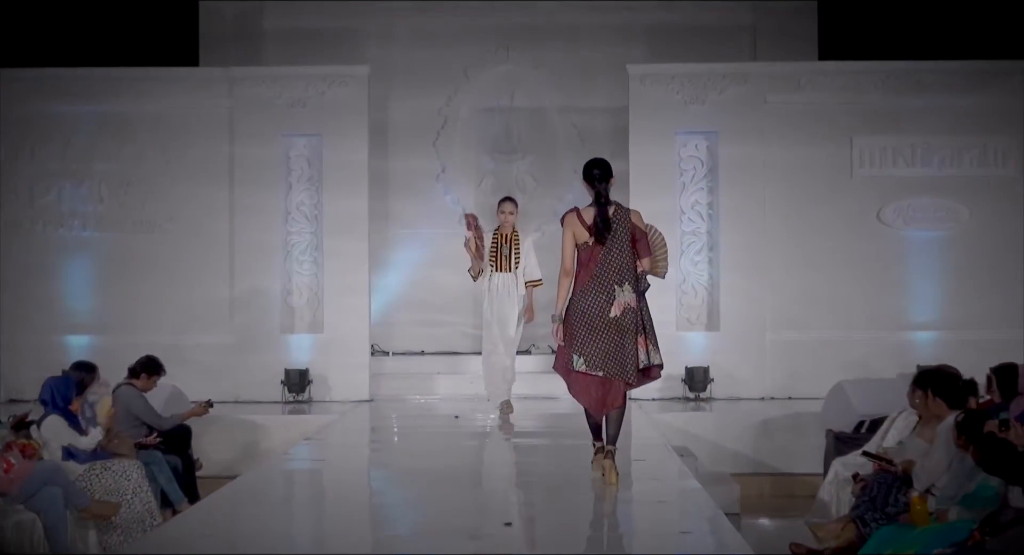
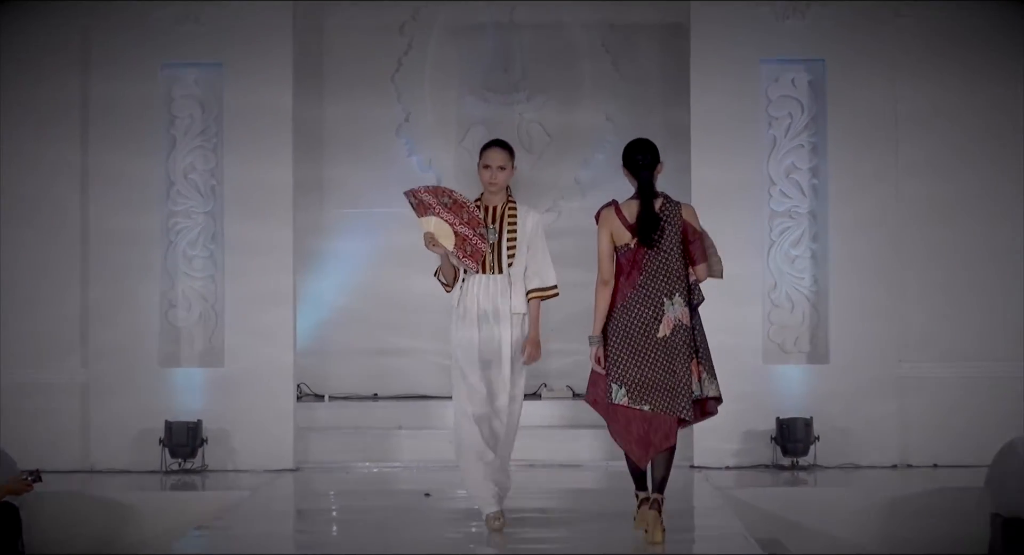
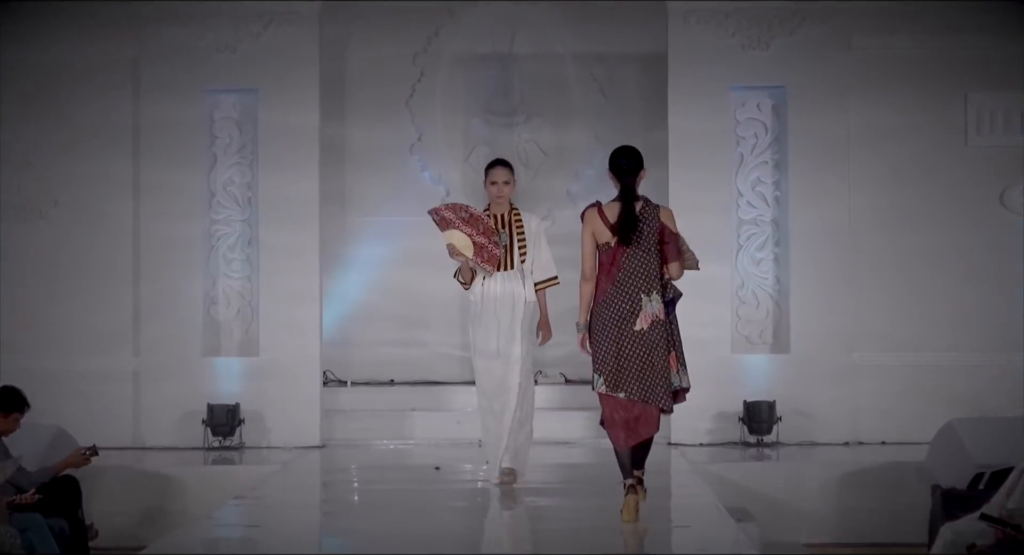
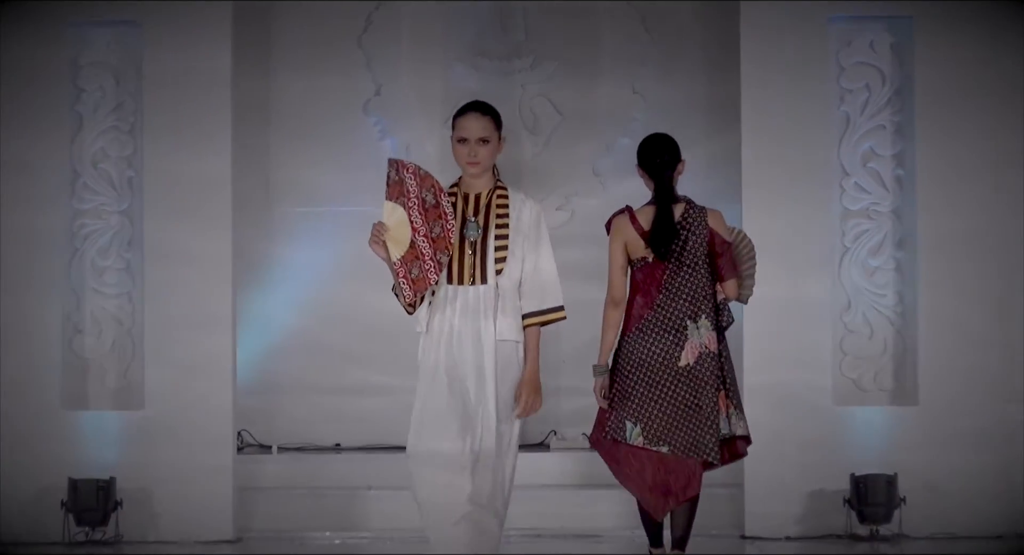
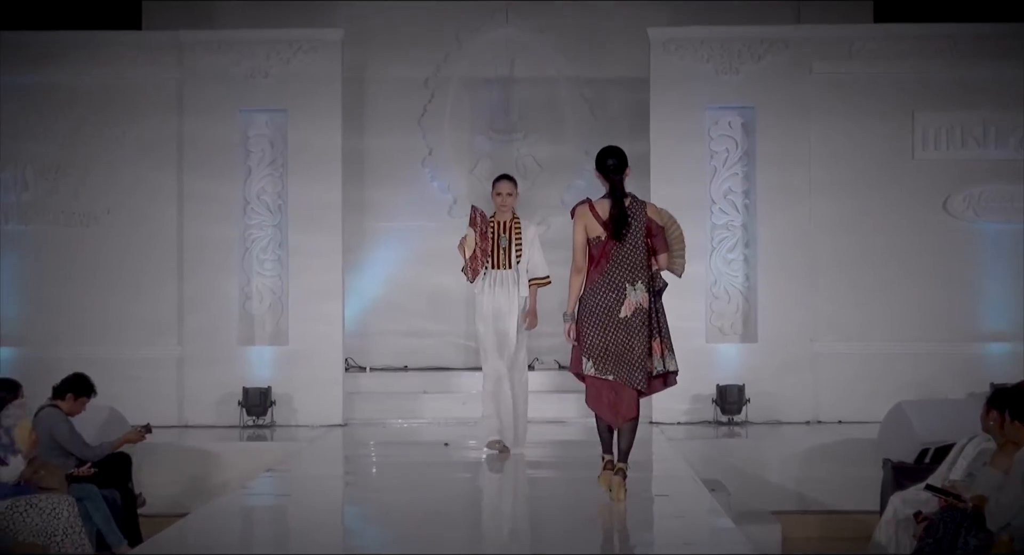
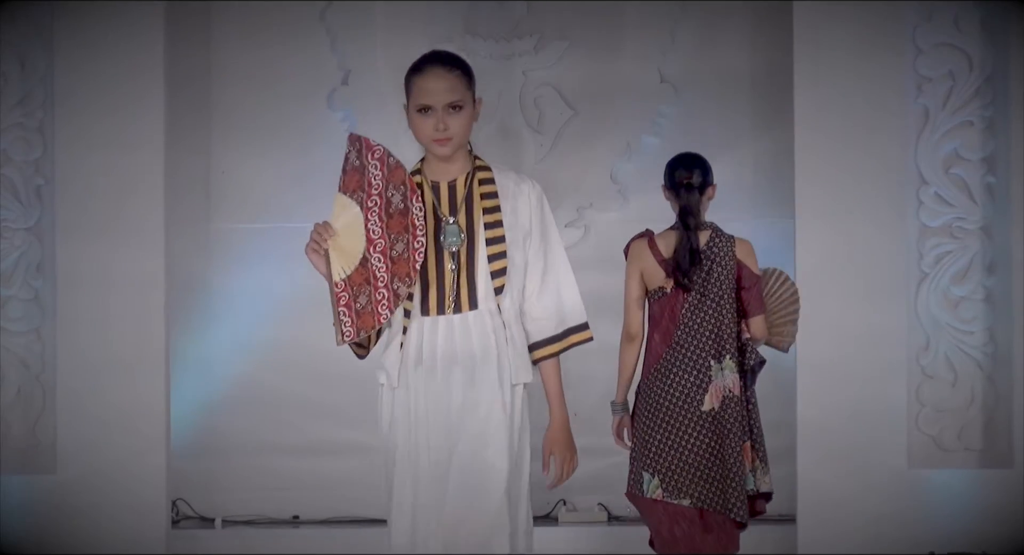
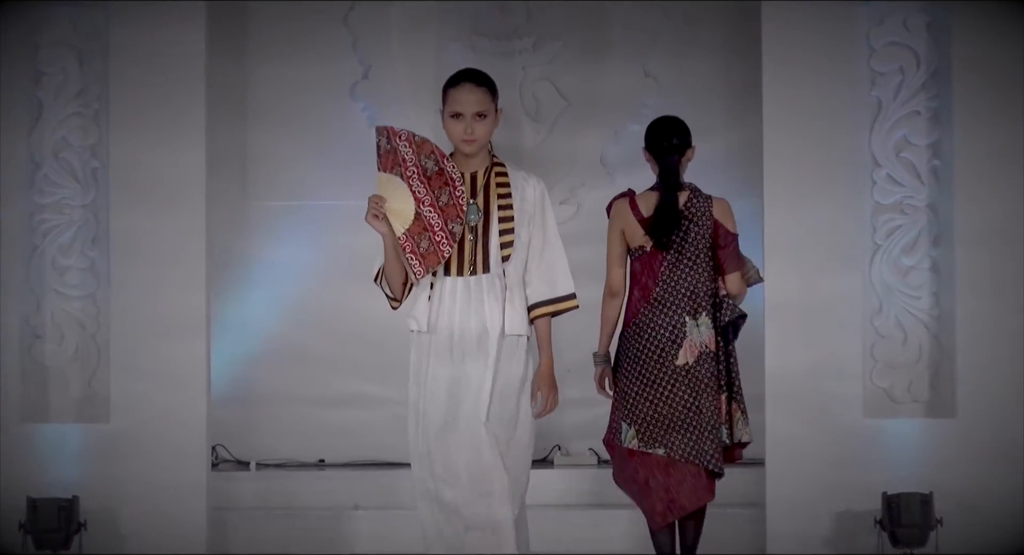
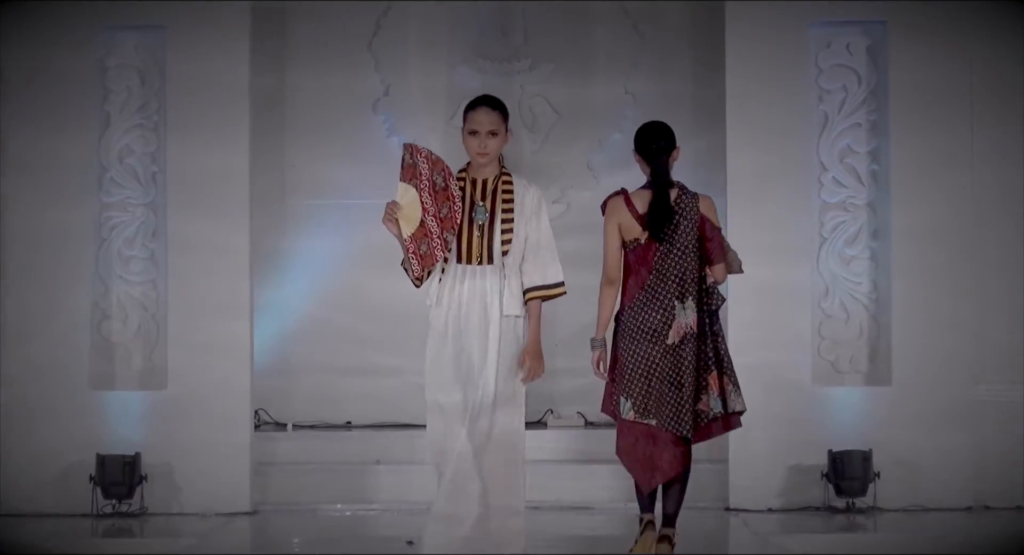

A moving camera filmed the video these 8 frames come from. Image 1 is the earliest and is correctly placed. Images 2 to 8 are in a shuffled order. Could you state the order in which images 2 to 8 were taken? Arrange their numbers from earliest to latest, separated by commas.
5, 3, 2, 8, 4, 7, 6
